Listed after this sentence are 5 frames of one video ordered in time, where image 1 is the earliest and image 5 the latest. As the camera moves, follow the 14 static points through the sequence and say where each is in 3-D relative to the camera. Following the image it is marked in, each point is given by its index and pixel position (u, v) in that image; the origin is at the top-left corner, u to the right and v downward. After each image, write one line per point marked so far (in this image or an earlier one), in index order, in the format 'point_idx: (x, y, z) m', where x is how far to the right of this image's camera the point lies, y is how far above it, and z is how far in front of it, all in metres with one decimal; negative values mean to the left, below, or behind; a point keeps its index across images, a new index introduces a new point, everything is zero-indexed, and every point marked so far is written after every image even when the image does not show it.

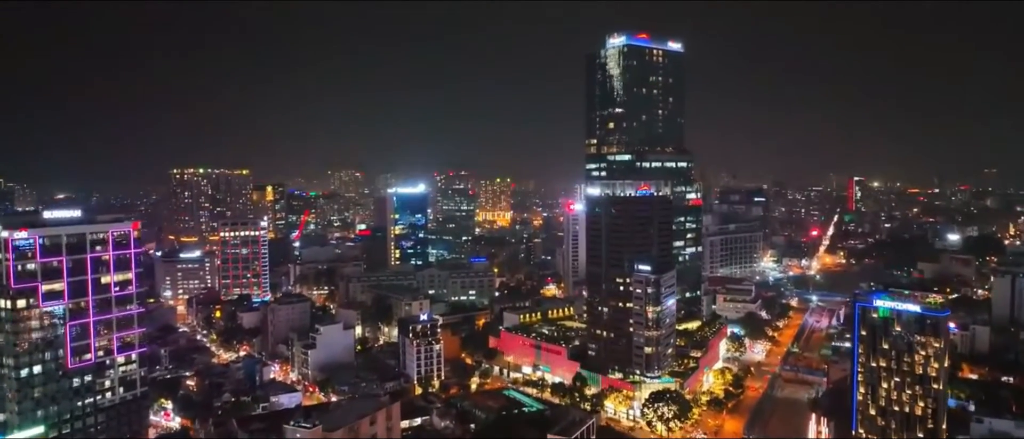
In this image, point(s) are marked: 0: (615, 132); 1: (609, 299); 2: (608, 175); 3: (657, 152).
0: (+2.8, +2.4, +17.9) m
1: (+2.1, -1.8, +14.6) m
2: (+2.6, +1.2, +17.9) m
3: (+3.8, +1.8, +17.3) m
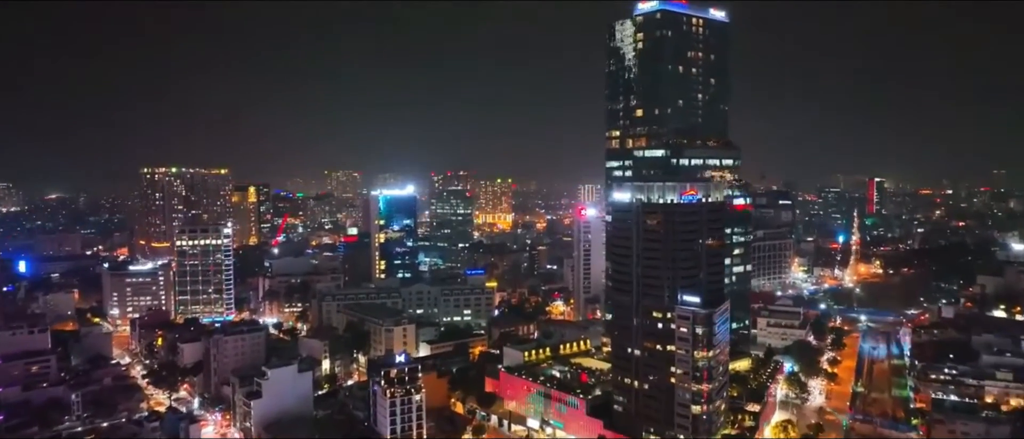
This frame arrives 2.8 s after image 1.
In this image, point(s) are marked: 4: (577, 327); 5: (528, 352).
0: (+2.8, +2.1, +14.4) m
1: (+2.2, -2.0, +11.1) m
2: (+2.6, +1.0, +14.4) m
3: (+3.8, +1.5, +13.8) m
4: (+1.7, -2.8, +17.1) m
5: (+0.3, -2.8, +13.9) m
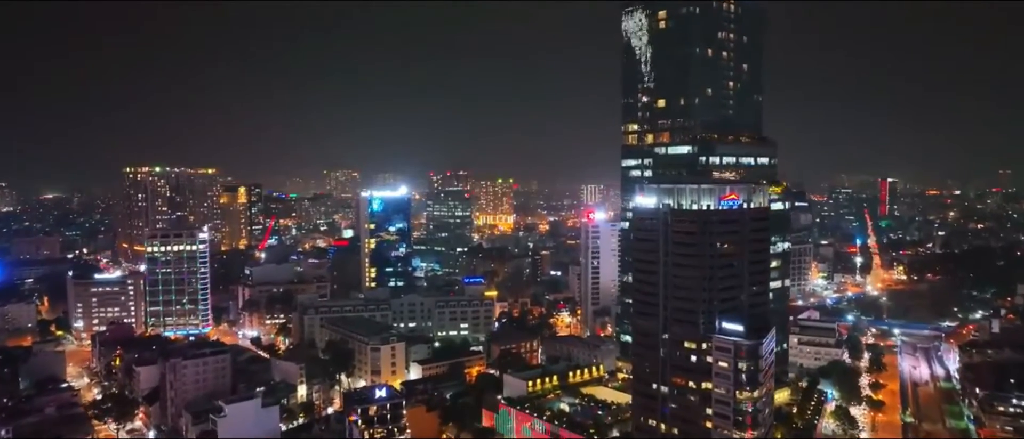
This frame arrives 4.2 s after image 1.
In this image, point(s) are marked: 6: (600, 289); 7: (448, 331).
0: (+2.9, +2.0, +12.5) m
1: (+2.2, -2.1, +9.2) m
2: (+2.7, +0.8, +12.5) m
3: (+3.9, +1.4, +12.0) m
4: (+1.7, -2.9, +15.2) m
5: (+0.4, -2.9, +12.0) m
6: (+2.6, -2.1, +20.0) m
7: (-1.8, -3.2, +19.0) m
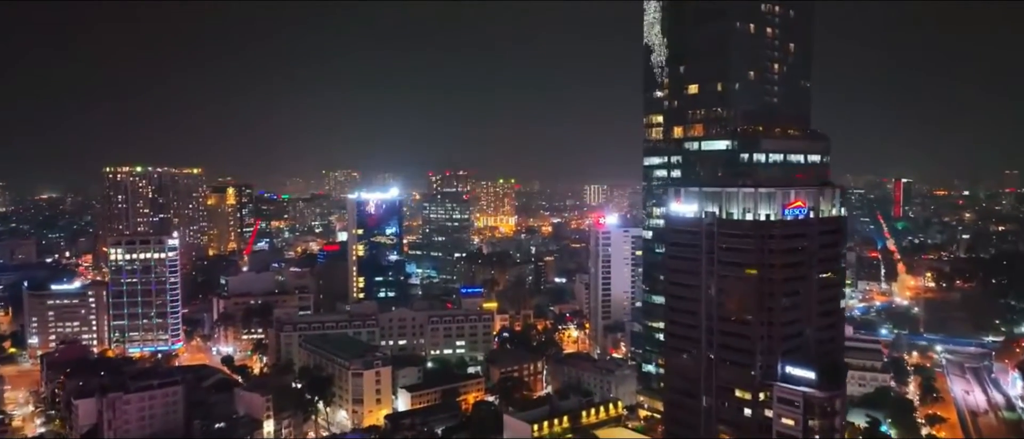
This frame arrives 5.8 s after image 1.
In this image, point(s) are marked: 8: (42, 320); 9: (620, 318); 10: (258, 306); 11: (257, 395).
0: (+2.9, +1.9, +10.5) m
1: (+2.2, -2.3, +7.3) m
2: (+2.7, +0.7, +10.6) m
3: (+3.9, +1.3, +10.0) m
4: (+1.8, -3.0, +13.3) m
5: (+0.4, -3.0, +10.0) m
6: (+2.7, -2.2, +18.0) m
7: (-1.8, -3.3, +17.0) m
8: (-12.8, -2.7, +18.2) m
9: (+2.9, -2.6, +18.0) m
10: (-7.4, -2.5, +19.4) m
11: (-4.6, -3.1, +11.9) m
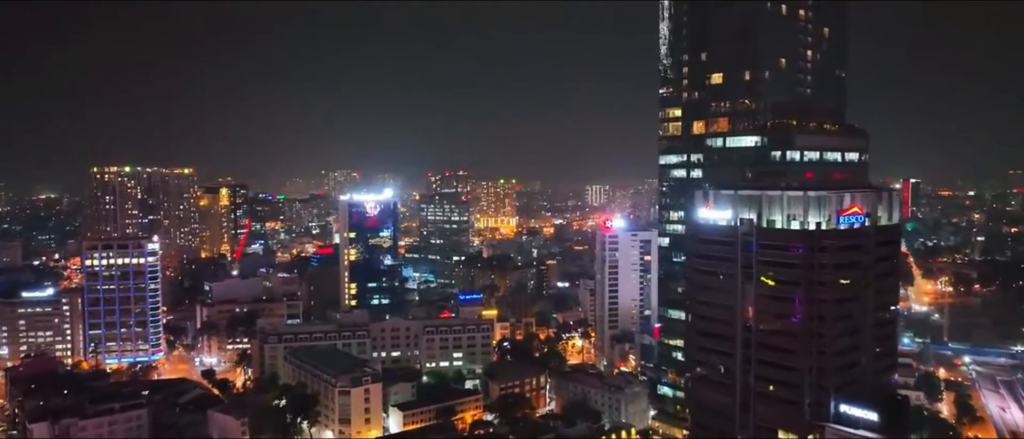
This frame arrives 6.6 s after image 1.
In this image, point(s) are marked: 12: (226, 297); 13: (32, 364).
0: (+2.9, +1.8, +9.4) m
1: (+2.2, -2.4, +6.2) m
2: (+2.7, +0.6, +9.5) m
3: (+3.9, +1.2, +8.9) m
4: (+1.8, -3.1, +12.2) m
5: (+0.4, -3.1, +8.9) m
6: (+2.7, -2.3, +16.9) m
7: (-1.8, -3.4, +15.9) m
8: (-12.8, -2.8, +17.1) m
9: (+3.0, -2.7, +16.9) m
10: (-7.3, -2.6, +18.3) m
11: (-4.5, -3.2, +10.8) m
12: (-8.4, -2.2, +19.5) m
13: (-10.4, -3.1, +14.5) m
